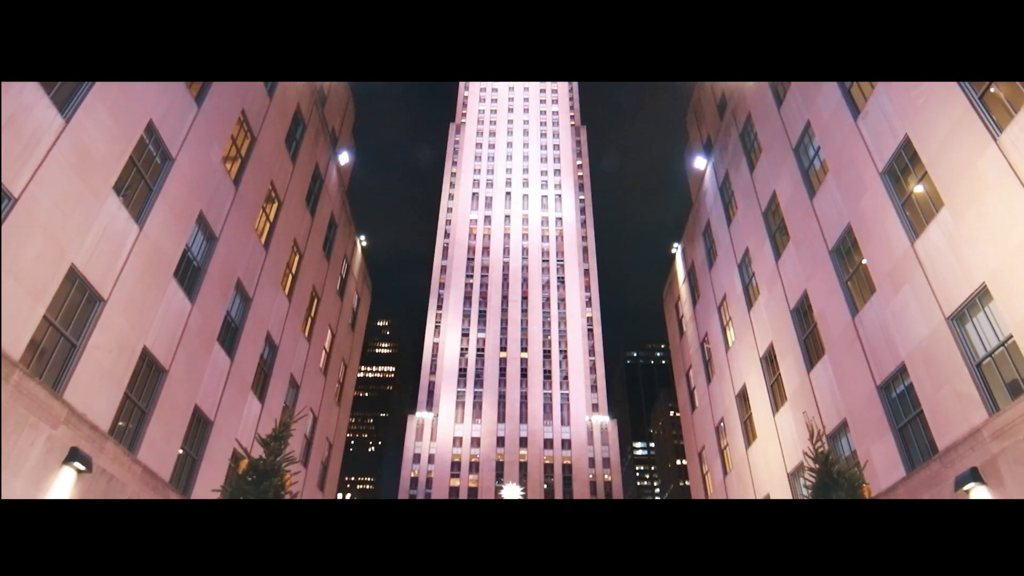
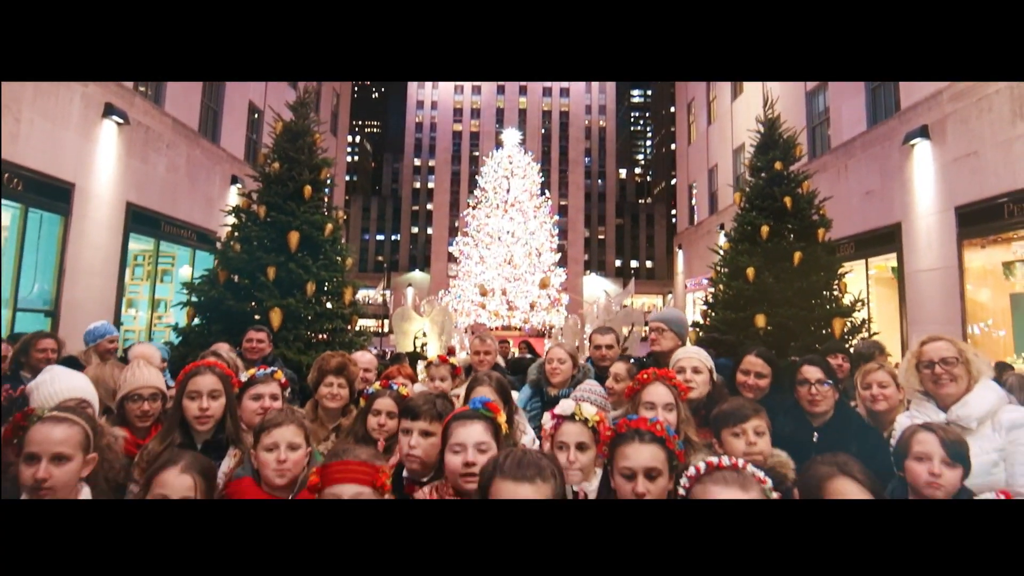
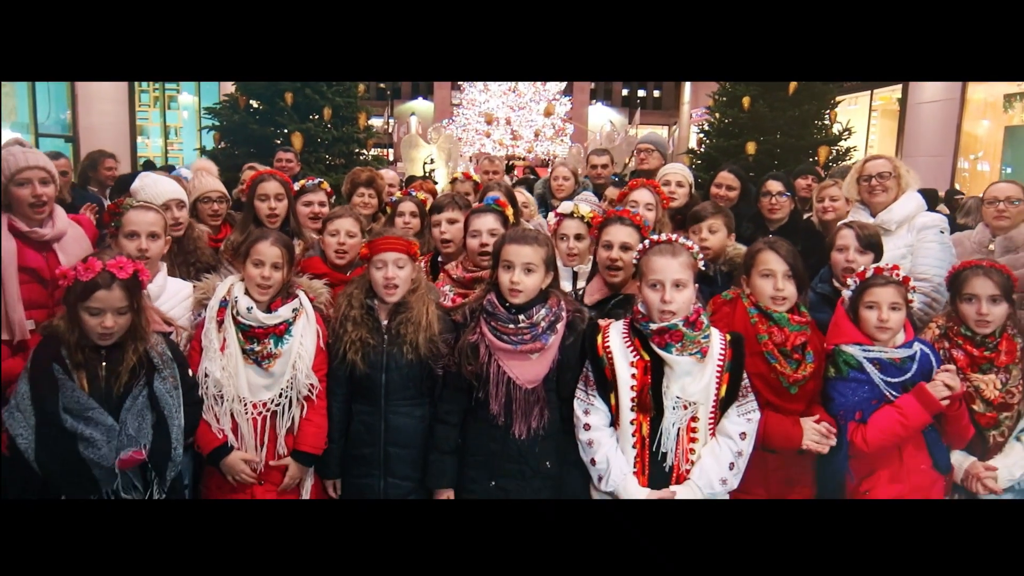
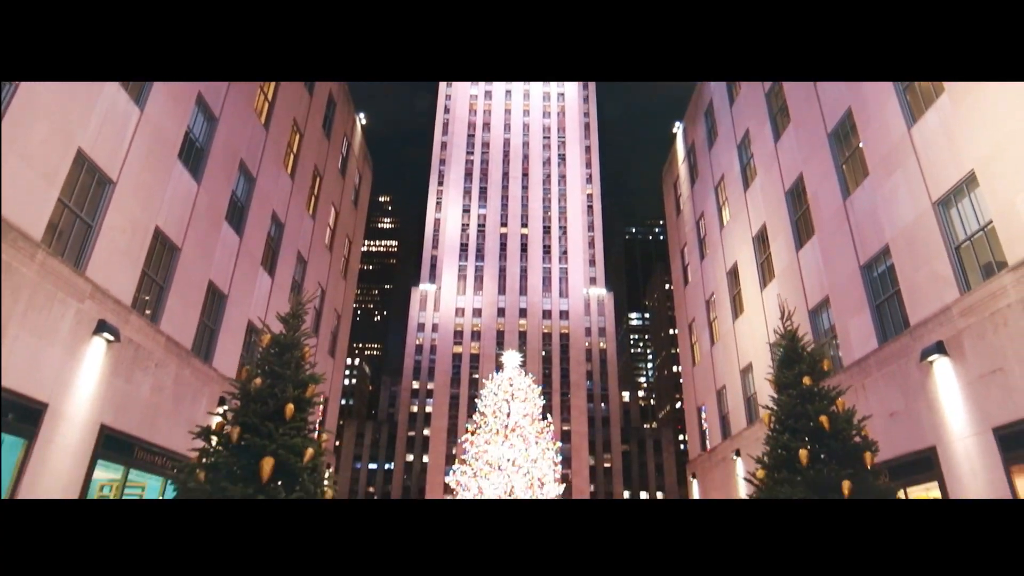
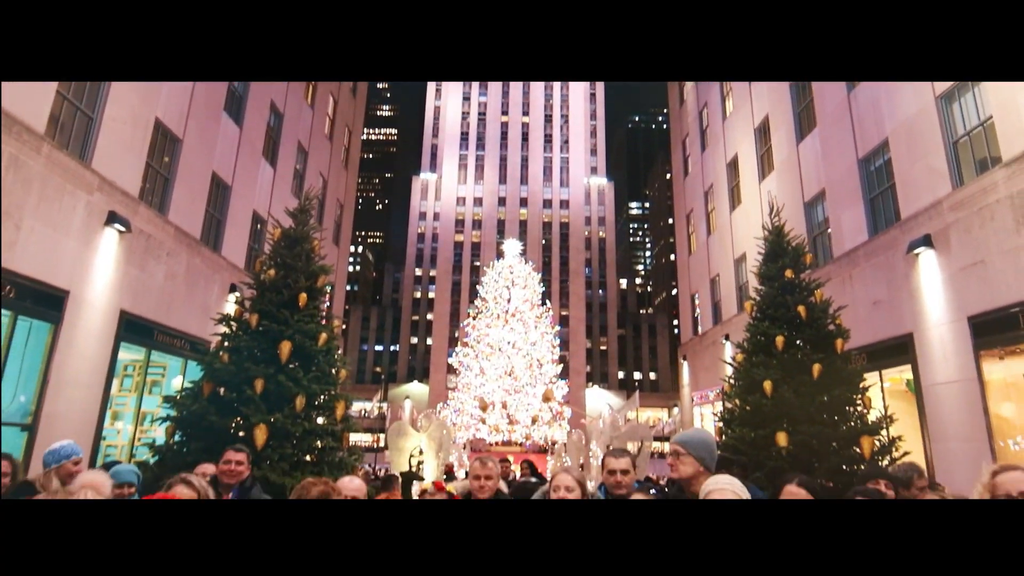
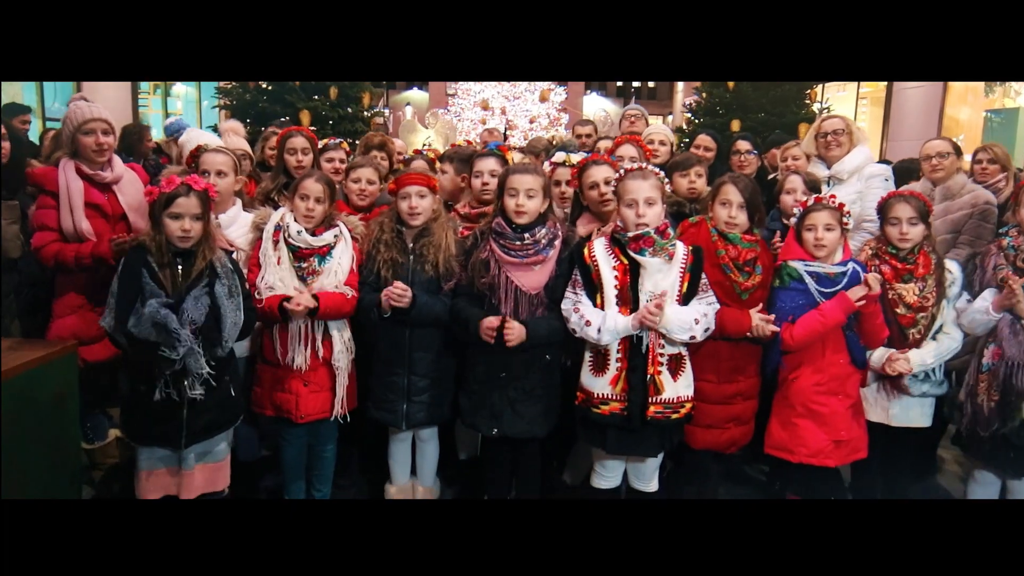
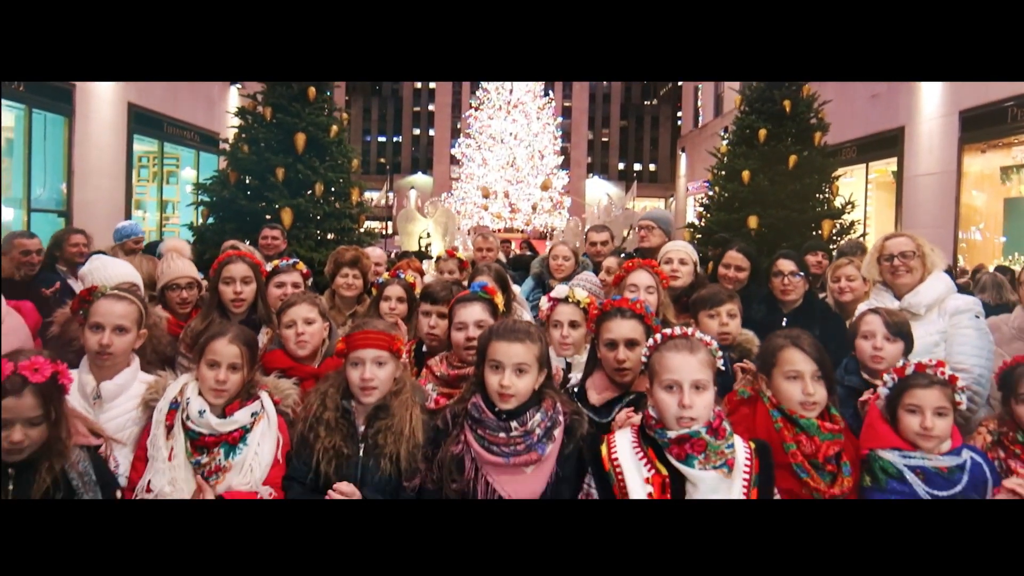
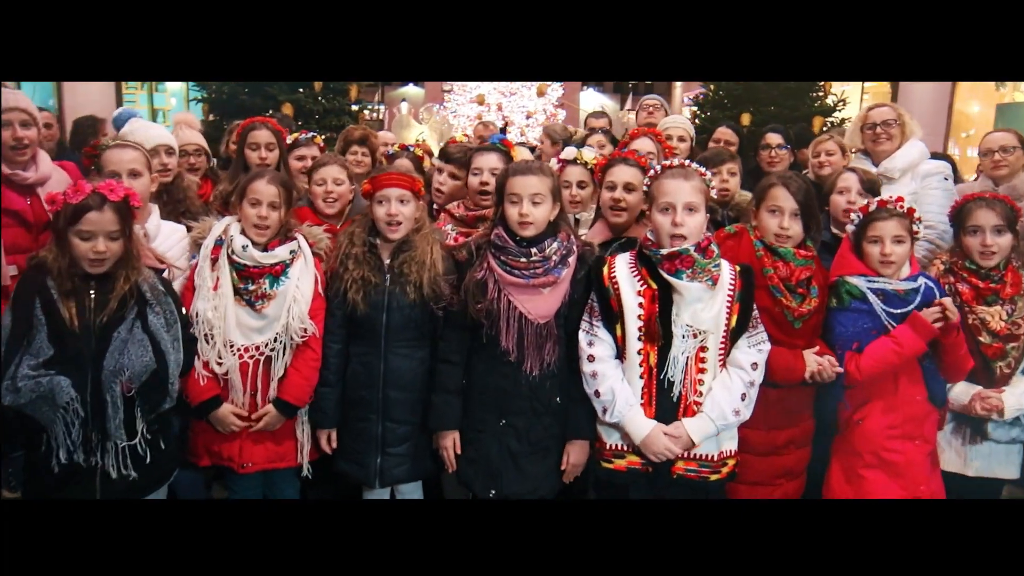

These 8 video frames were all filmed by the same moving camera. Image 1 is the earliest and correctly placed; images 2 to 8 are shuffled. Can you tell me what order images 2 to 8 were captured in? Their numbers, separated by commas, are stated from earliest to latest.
4, 5, 2, 7, 3, 6, 8
